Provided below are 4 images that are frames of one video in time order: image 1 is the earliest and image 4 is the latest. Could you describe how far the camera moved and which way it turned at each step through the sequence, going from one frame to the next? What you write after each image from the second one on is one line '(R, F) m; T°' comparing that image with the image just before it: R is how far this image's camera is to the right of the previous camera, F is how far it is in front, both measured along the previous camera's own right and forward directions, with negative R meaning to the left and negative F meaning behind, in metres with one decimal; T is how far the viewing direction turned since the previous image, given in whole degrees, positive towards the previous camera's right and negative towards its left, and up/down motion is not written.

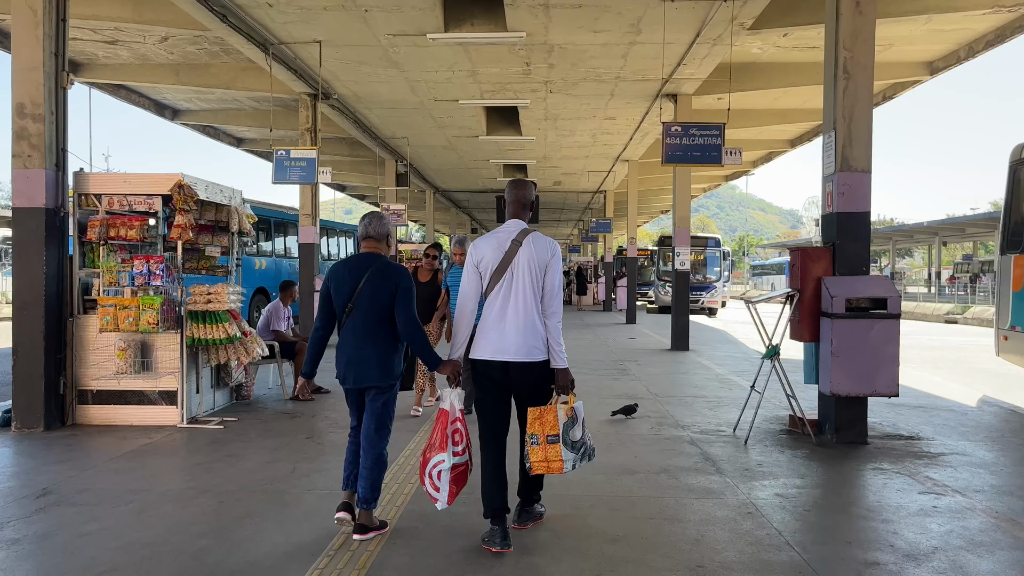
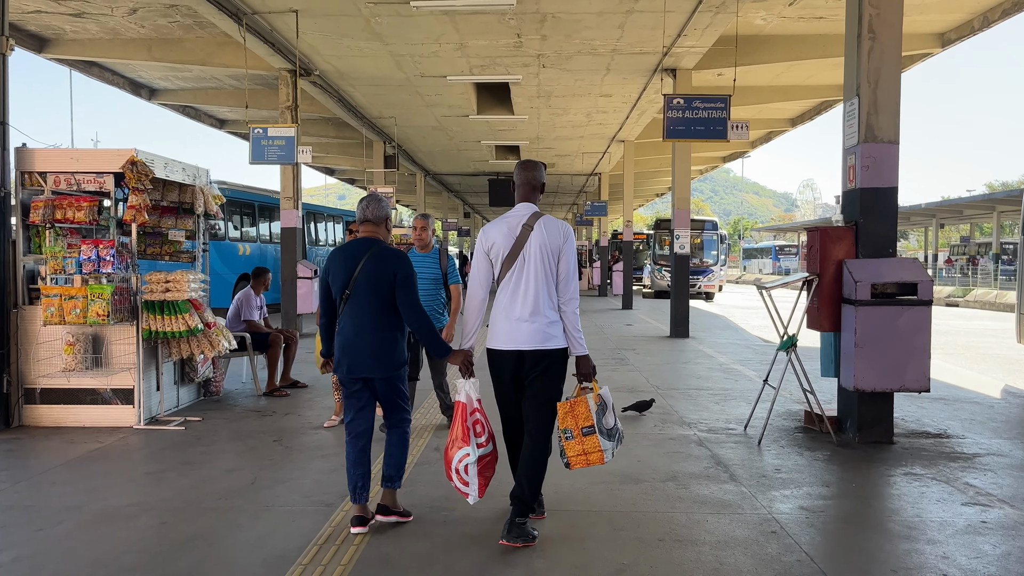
(0.0, +0.6) m; 0°
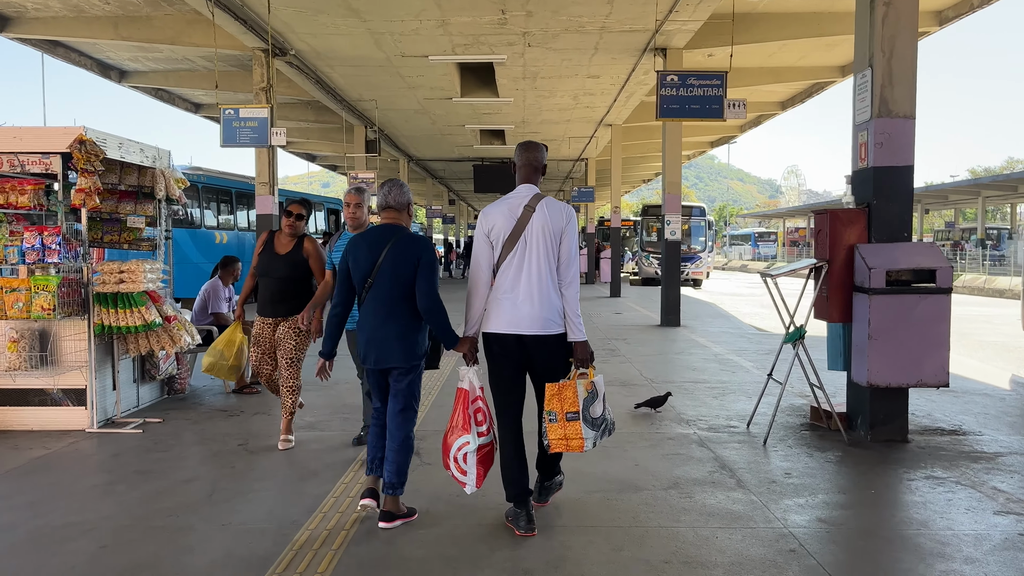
(0.0, +0.4) m; +1°
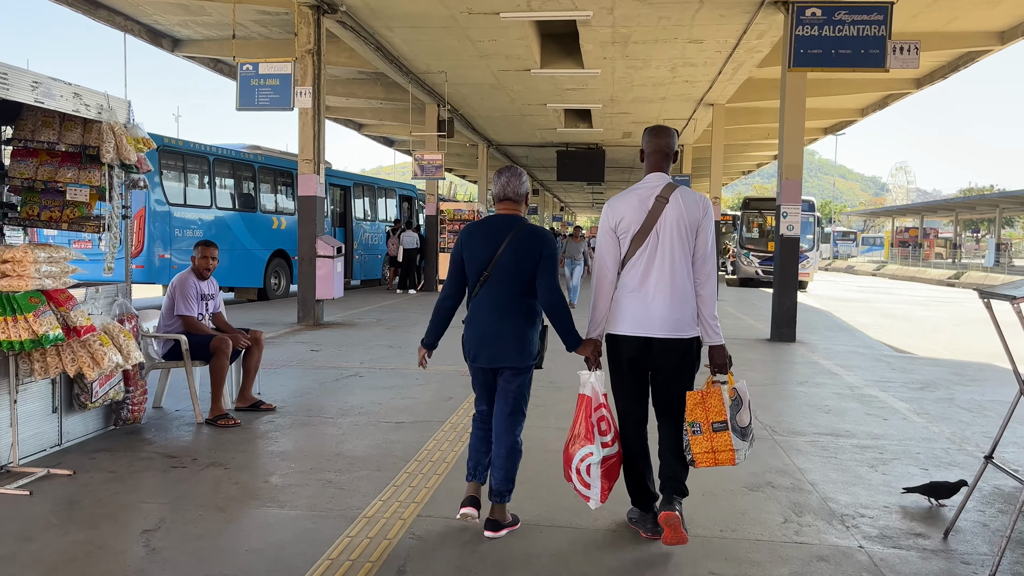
(+0.1, +1.9) m; -6°
